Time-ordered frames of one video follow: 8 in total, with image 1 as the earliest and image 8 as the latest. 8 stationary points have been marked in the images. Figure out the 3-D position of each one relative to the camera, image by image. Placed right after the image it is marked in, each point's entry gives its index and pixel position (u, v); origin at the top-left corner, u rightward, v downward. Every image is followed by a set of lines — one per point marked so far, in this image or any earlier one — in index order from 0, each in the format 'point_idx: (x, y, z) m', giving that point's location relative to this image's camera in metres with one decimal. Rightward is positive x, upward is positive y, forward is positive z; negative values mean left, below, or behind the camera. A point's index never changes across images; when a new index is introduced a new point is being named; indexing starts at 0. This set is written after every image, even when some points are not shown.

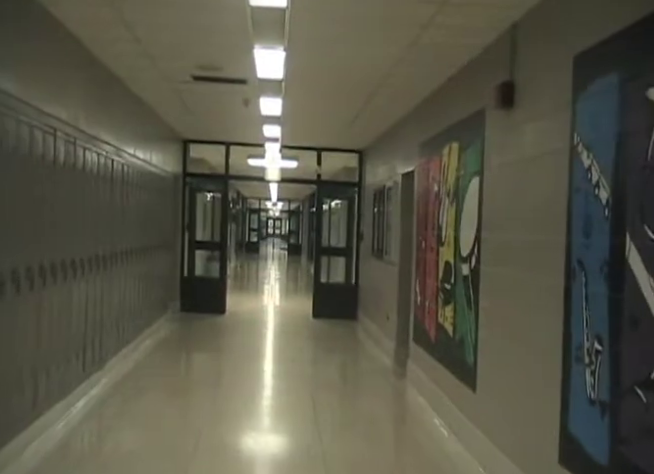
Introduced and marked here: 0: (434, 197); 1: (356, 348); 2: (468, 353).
0: (+0.9, +0.3, +5.7) m
1: (+0.4, -1.5, +8.9) m
2: (+1.0, -0.8, +4.6) m
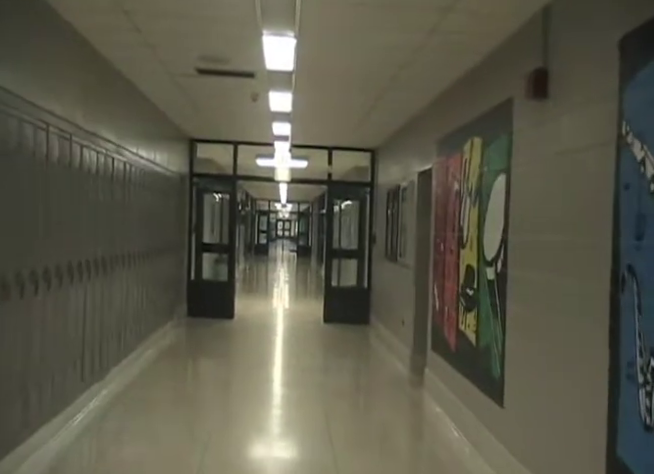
0: (+1.0, +0.3, +5.4) m
1: (+0.5, -1.5, +8.5) m
2: (+1.1, -0.8, +4.3) m
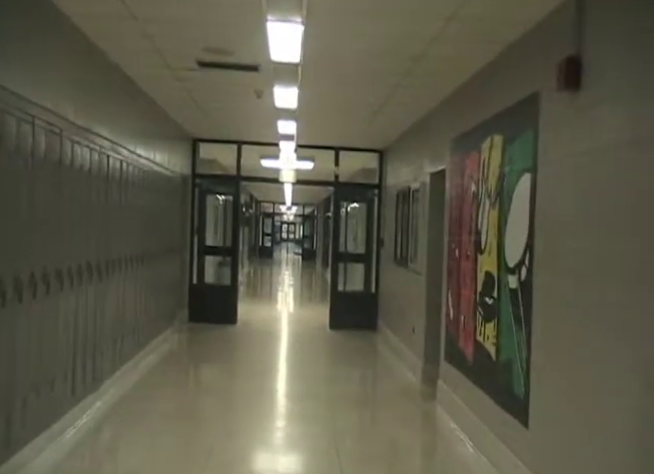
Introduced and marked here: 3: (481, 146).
0: (+1.1, +0.3, +5.0) m
1: (+0.6, -1.5, +8.2) m
2: (+1.1, -0.8, +3.9) m
3: (+1.1, +0.7, +4.9) m
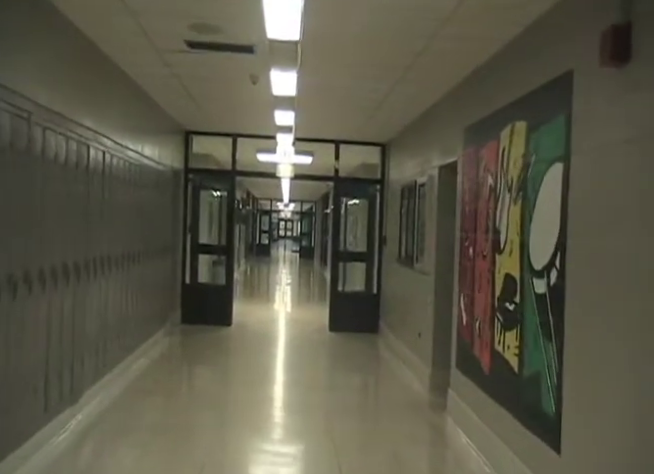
0: (+1.1, +0.3, +4.6) m
1: (+0.6, -1.5, +7.7) m
2: (+1.1, -0.8, +3.5) m
3: (+1.1, +0.7, +4.4) m
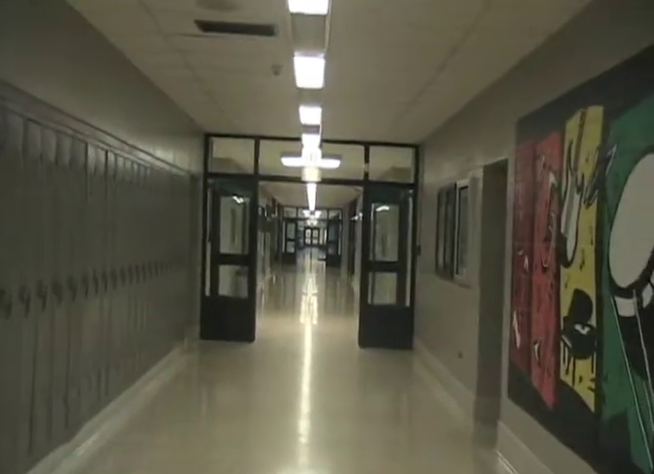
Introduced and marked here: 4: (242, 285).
0: (+1.3, +0.2, +3.9) m
1: (+0.9, -1.6, +7.0) m
2: (+1.3, -0.9, +2.8) m
3: (+1.3, +0.6, +3.7) m
4: (-1.2, -0.7, +9.6) m
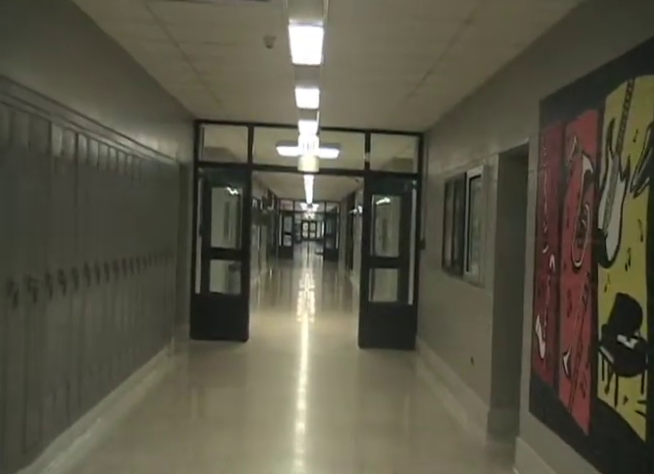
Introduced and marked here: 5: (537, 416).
0: (+1.3, +0.3, +3.3) m
1: (+0.9, -1.6, +6.5) m
2: (+1.3, -0.9, +2.2) m
3: (+1.3, +0.6, +3.2) m
4: (-1.2, -0.6, +9.0) m
5: (+1.3, -1.0, +4.0) m
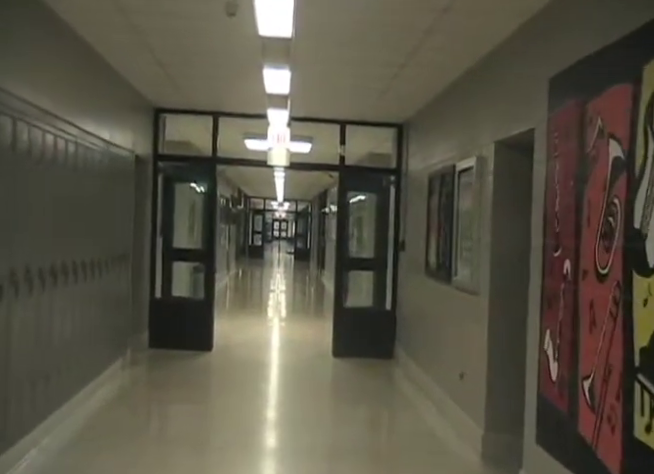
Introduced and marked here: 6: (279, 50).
0: (+1.2, +0.3, +2.8) m
1: (+0.7, -1.6, +5.9) m
2: (+1.2, -0.9, +1.7) m
3: (+1.2, +0.6, +2.6) m
4: (-1.6, -0.6, +8.3) m
5: (+1.1, -1.1, +3.4) m
6: (-0.4, +1.4, +5.0) m
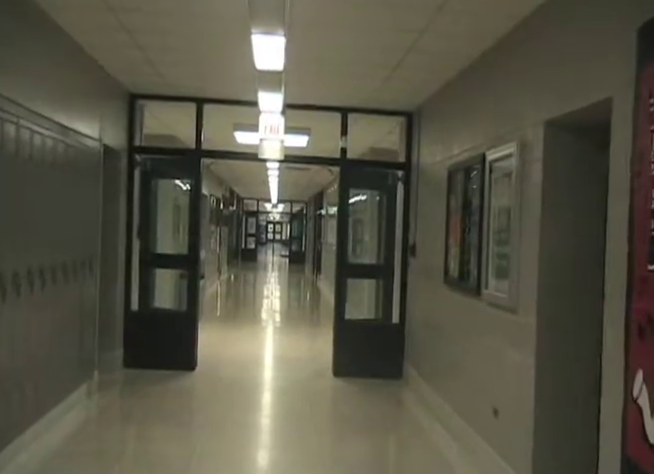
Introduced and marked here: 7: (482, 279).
0: (+1.2, +0.2, +1.8) m
1: (+0.7, -1.6, +5.0) m
2: (+1.3, -0.9, +0.7) m
3: (+1.2, +0.6, +1.7) m
4: (-1.6, -0.6, +7.4) m
5: (+1.1, -1.1, +2.5) m
6: (-0.3, +1.3, +4.1) m
7: (+1.0, -0.3, +4.4) m
